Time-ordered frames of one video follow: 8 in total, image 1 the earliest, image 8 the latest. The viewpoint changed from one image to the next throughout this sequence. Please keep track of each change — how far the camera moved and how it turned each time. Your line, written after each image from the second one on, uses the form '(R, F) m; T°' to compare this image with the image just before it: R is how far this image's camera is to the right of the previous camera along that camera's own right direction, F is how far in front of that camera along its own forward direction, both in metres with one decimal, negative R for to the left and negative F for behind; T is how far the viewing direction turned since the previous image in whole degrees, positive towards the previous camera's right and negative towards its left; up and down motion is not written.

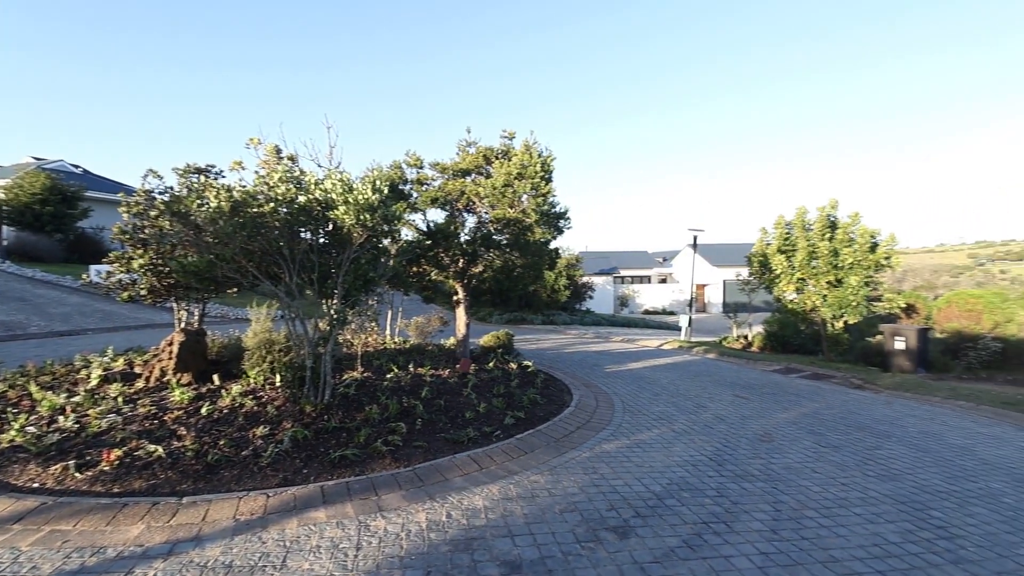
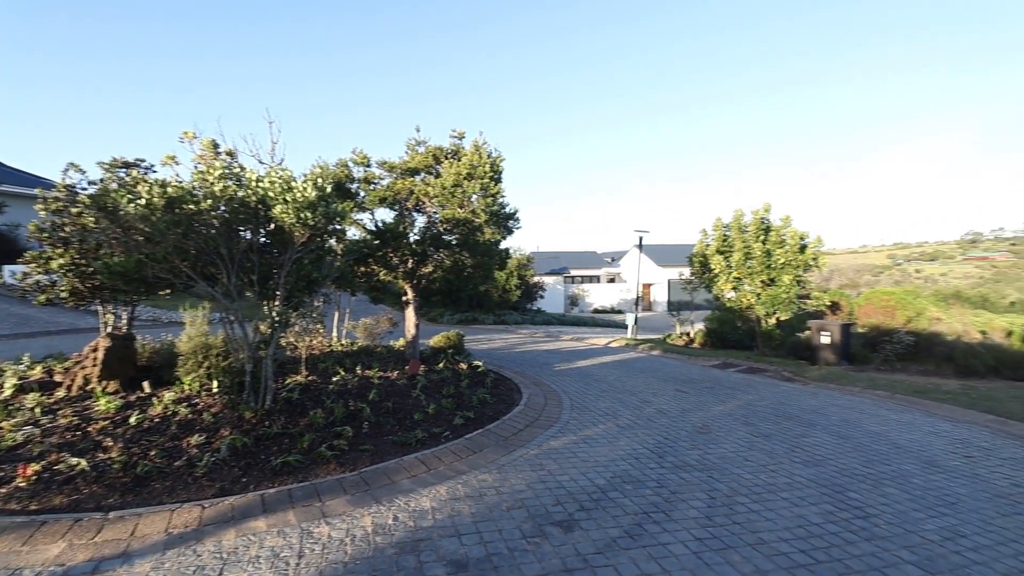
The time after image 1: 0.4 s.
(0.0, 0.0) m; +5°
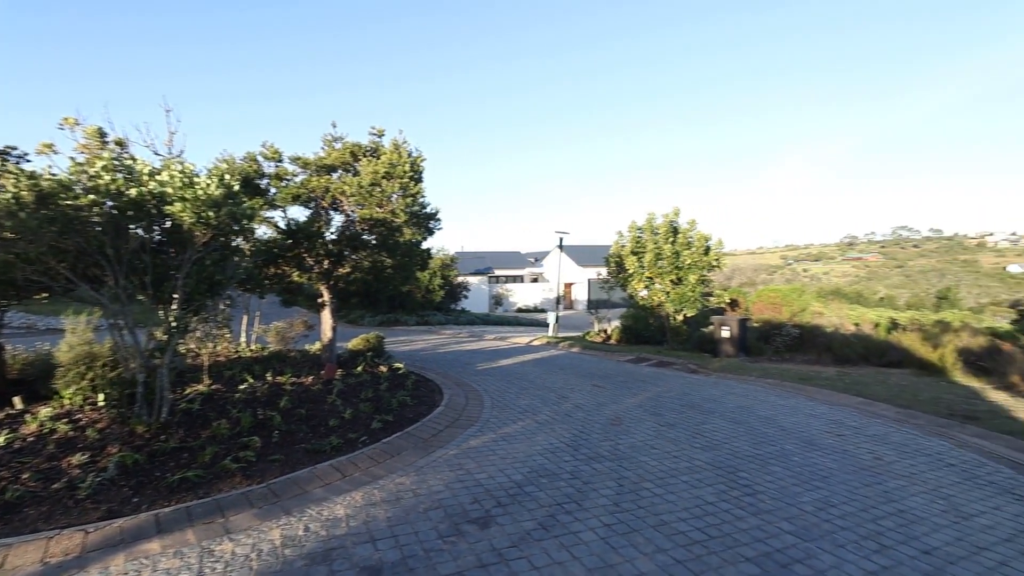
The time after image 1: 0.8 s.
(+0.1, -0.1) m; +9°
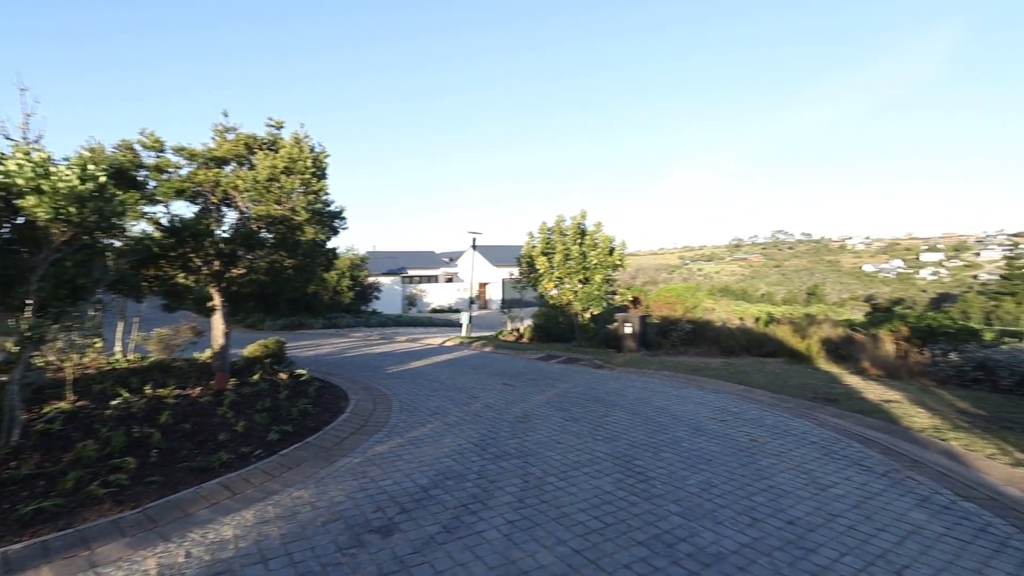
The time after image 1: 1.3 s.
(+0.1, 0.0) m; +10°
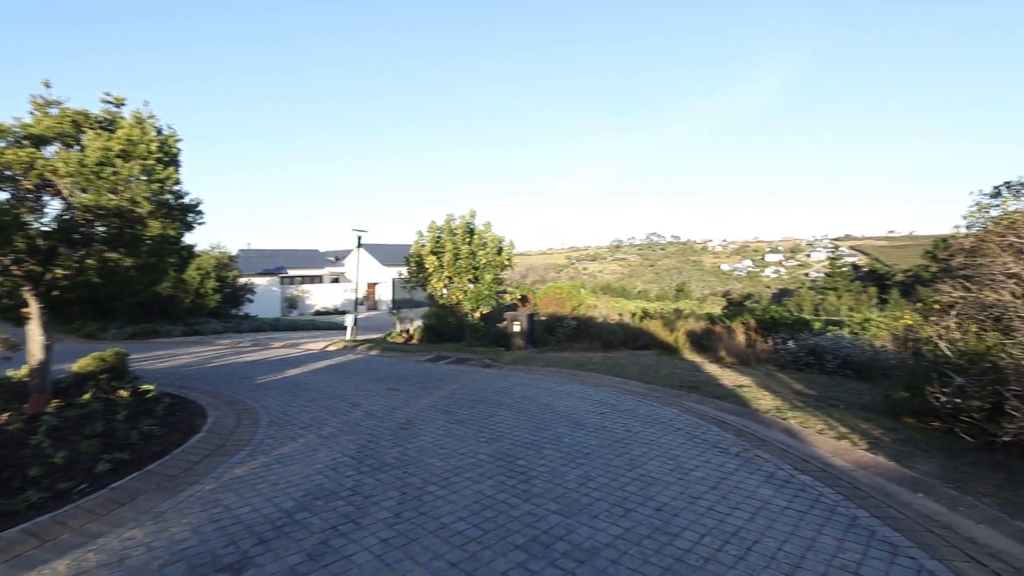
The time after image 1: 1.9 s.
(+0.1, +0.1) m; +12°
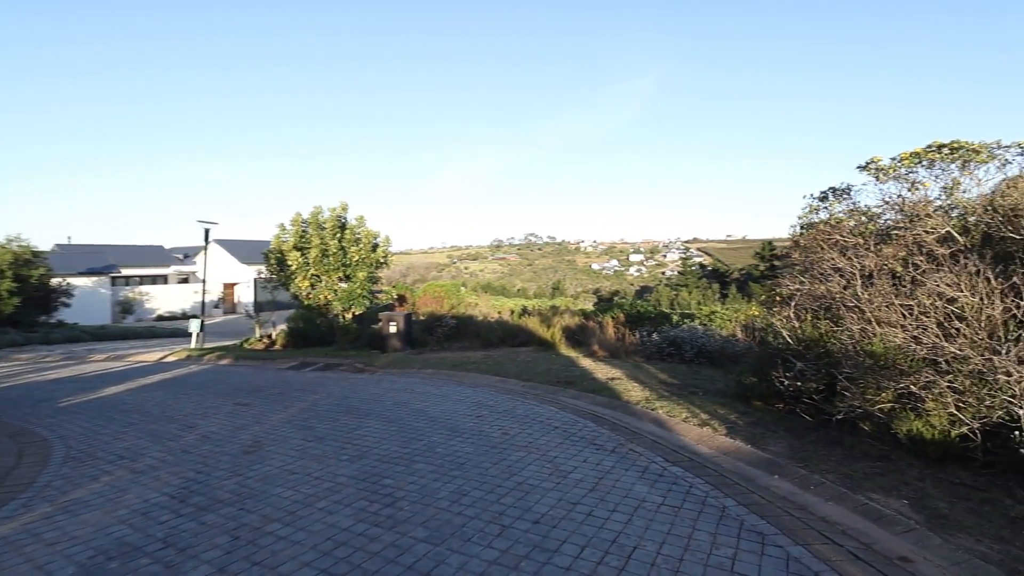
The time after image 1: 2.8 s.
(+0.1, +0.5) m; +14°
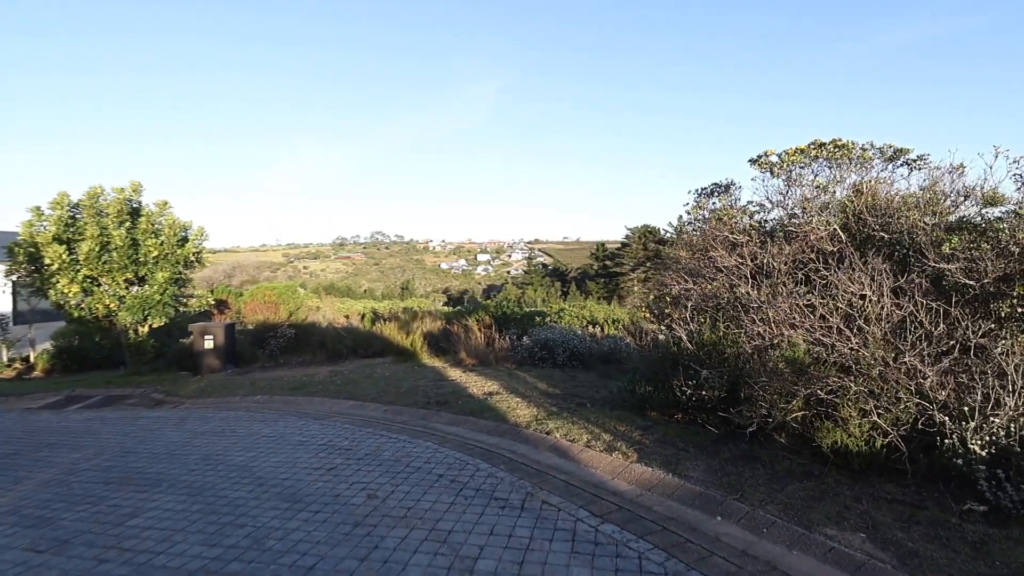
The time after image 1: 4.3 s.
(-0.2, +1.4) m; +17°
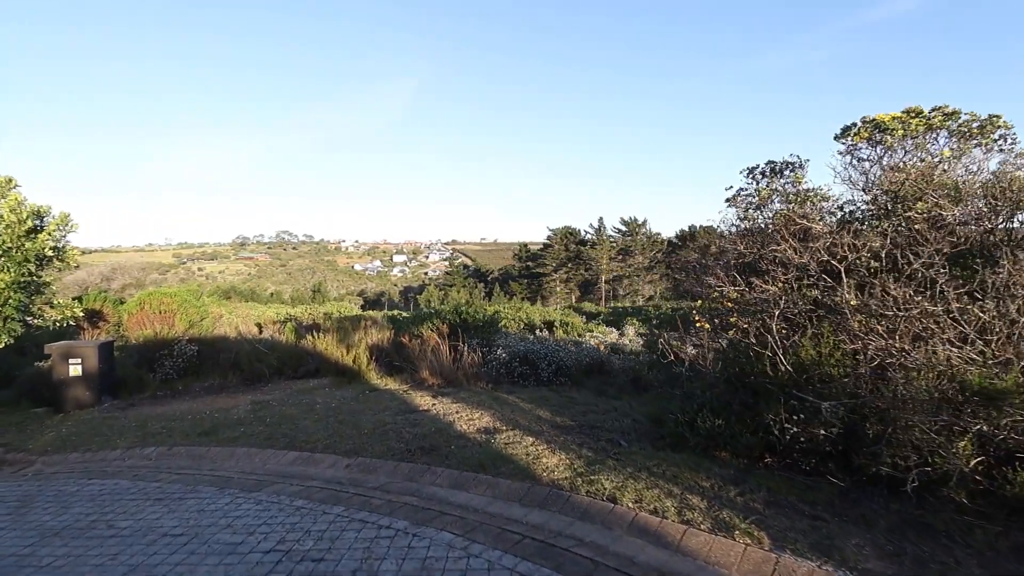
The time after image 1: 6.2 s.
(-1.0, +1.9) m; +9°
